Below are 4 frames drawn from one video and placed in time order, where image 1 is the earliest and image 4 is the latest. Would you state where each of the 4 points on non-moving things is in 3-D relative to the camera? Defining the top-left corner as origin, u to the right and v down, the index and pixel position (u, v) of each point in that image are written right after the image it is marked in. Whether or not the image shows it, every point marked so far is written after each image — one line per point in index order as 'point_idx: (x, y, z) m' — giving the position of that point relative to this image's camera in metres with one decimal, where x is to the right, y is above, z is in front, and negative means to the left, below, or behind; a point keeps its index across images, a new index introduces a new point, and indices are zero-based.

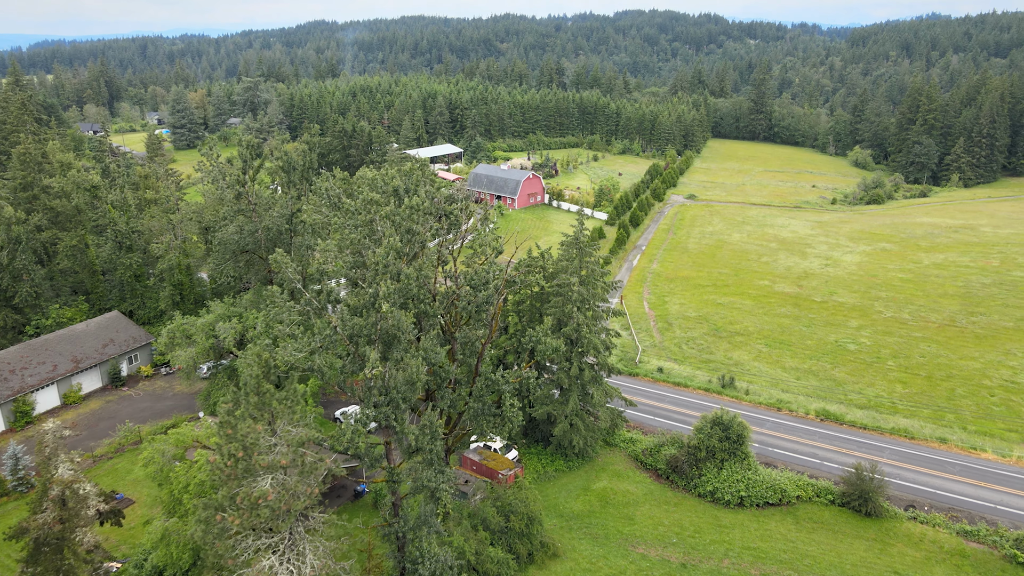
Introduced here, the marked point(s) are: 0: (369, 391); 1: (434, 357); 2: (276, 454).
0: (-3.5, -2.6, +18.3) m
1: (-2.2, -1.9, +20.1) m
2: (-5.0, -3.5, +15.6) m
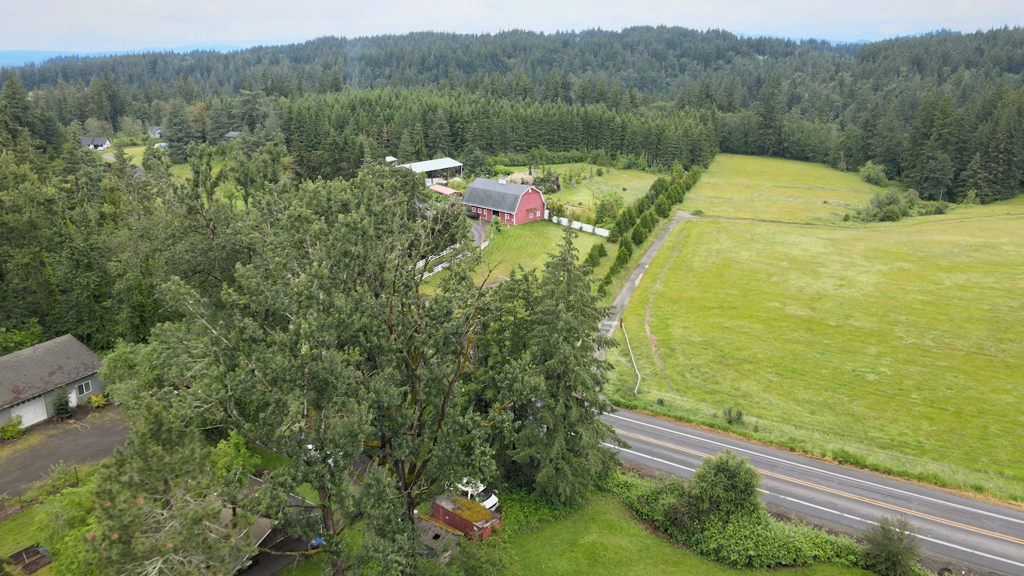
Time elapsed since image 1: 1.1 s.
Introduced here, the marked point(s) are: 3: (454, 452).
0: (-4.4, -3.3, +15.2) m
1: (-3.0, -2.7, +17.0) m
2: (-5.9, -4.2, +12.4) m
3: (-1.6, -4.5, +19.9) m
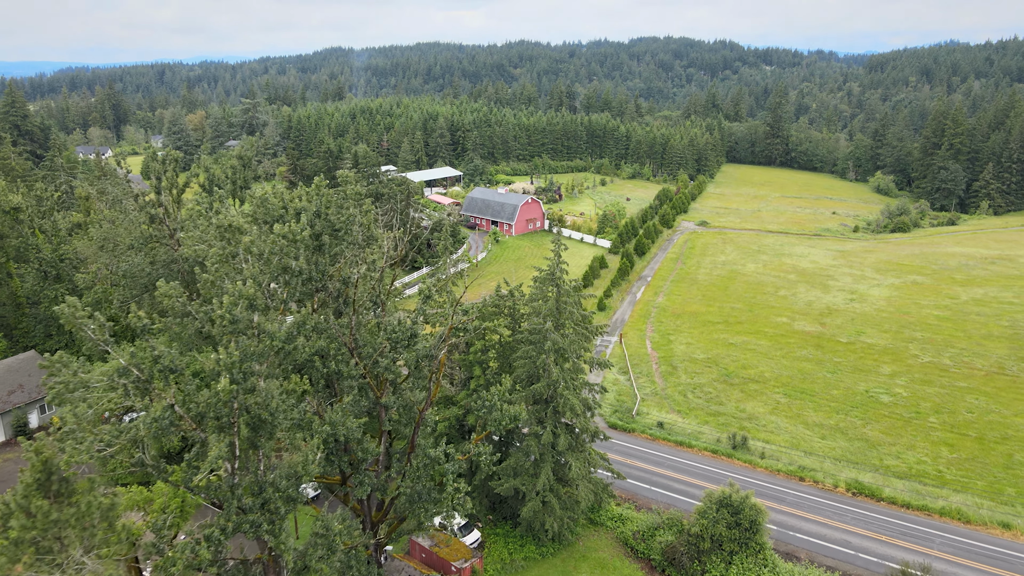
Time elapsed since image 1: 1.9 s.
0: (-5.0, -3.7, +13.1) m
1: (-3.7, -3.1, +15.0) m
2: (-6.6, -4.5, +10.4) m
3: (-2.2, -4.9, +17.8) m
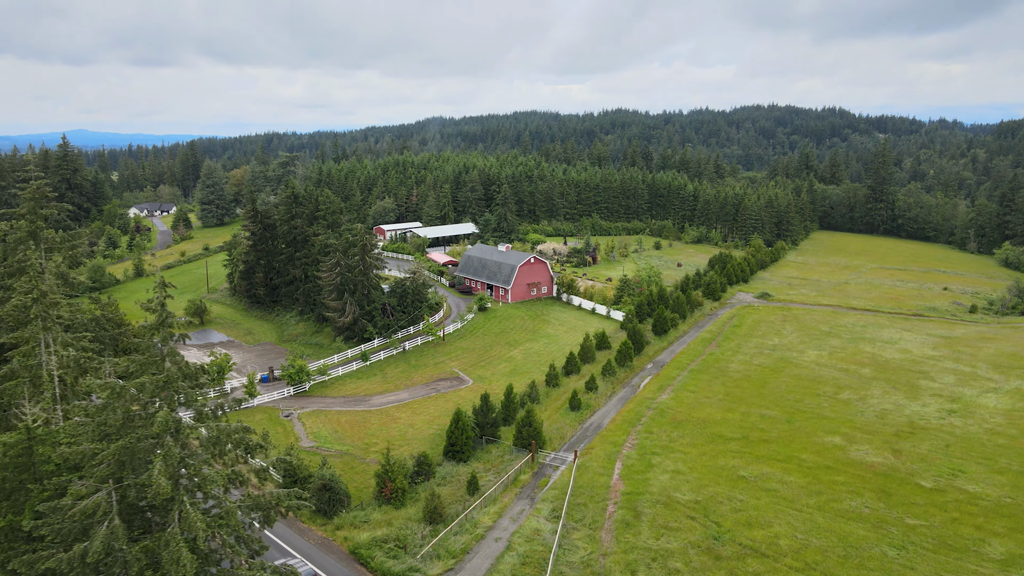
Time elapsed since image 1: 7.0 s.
0: (-13.1, -4.3, +0.9) m
1: (-11.4, -3.9, +2.6) m
2: (-15.0, -4.8, -1.7) m
3: (-9.7, -6.0, +5.0) m
